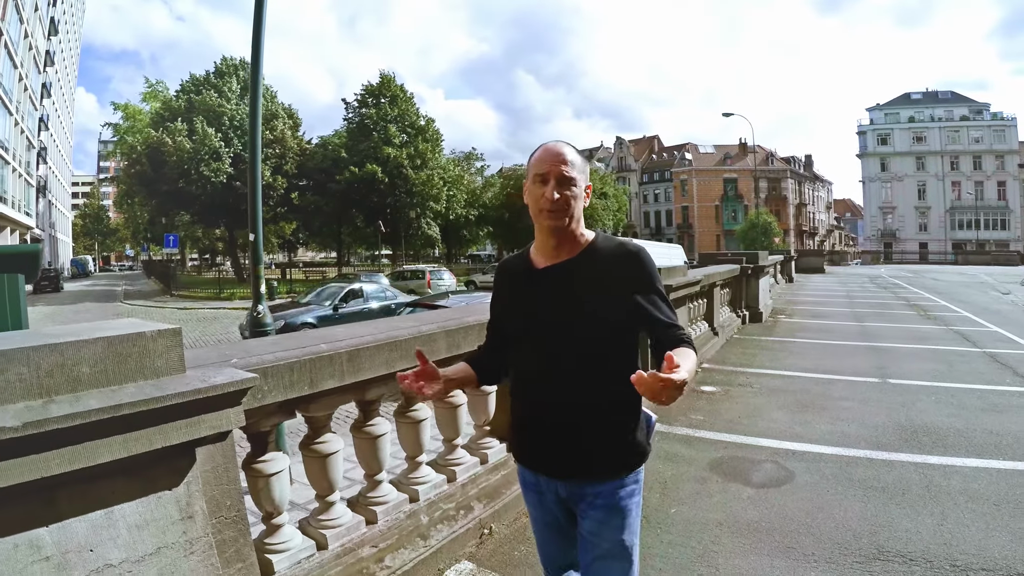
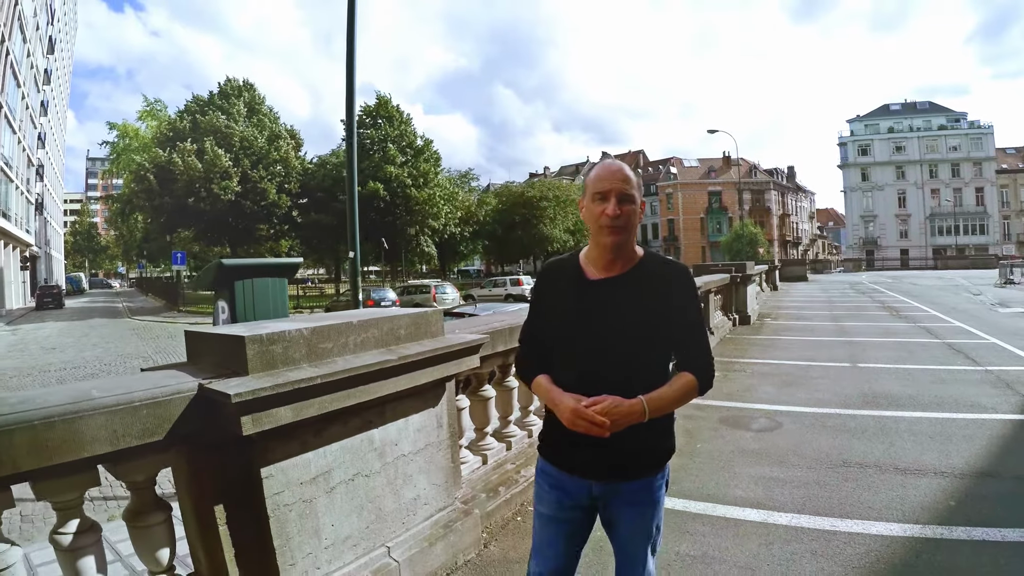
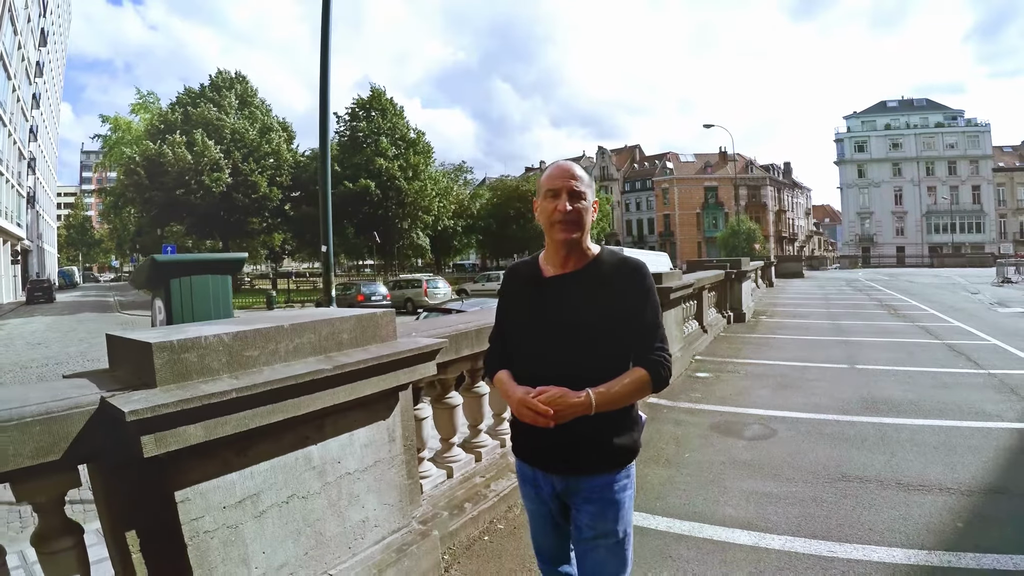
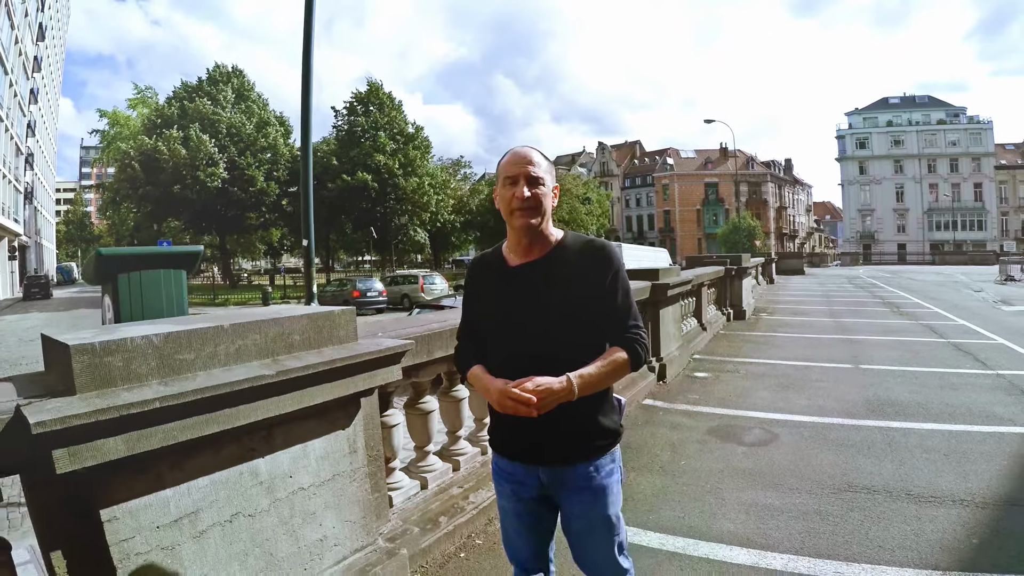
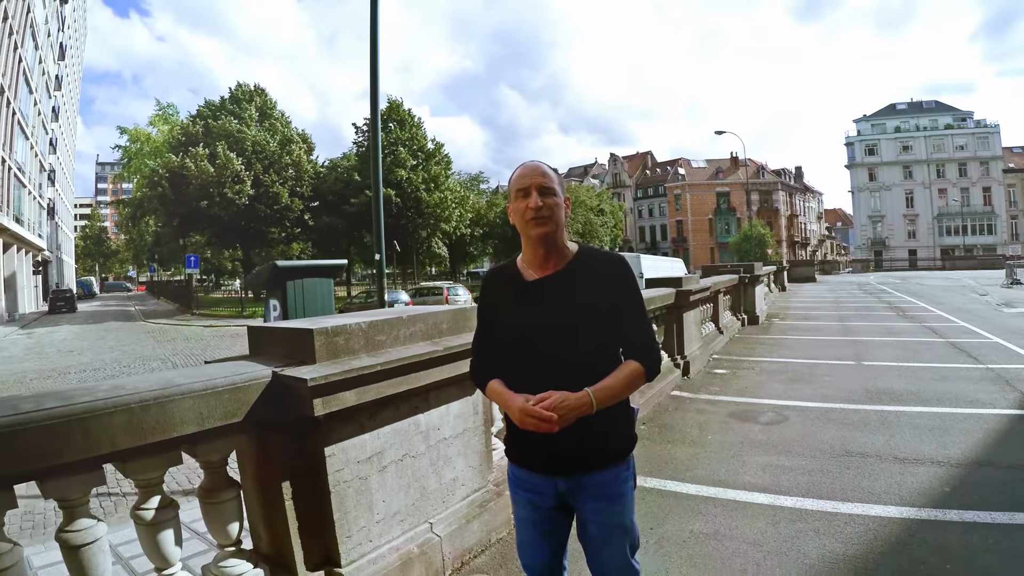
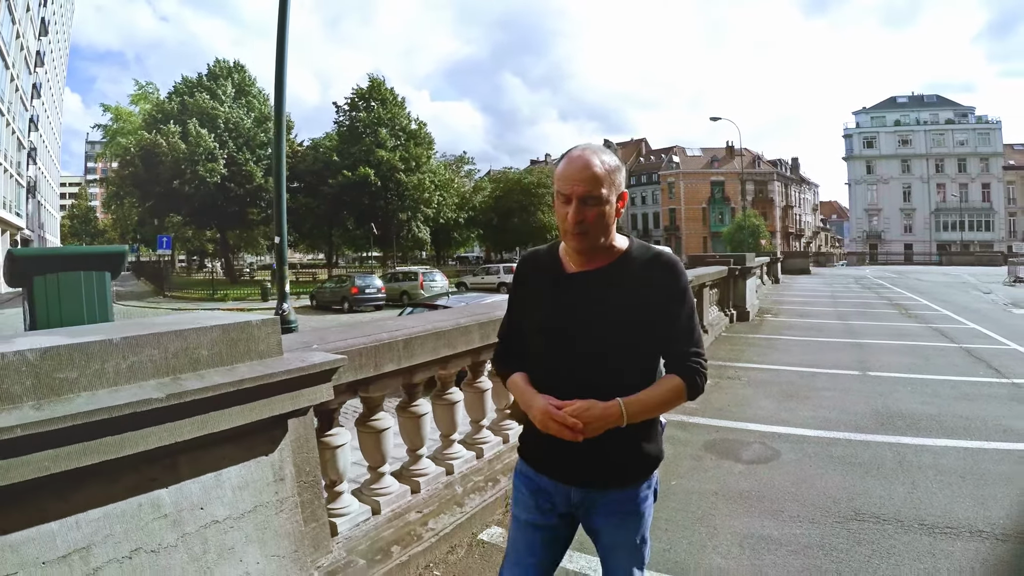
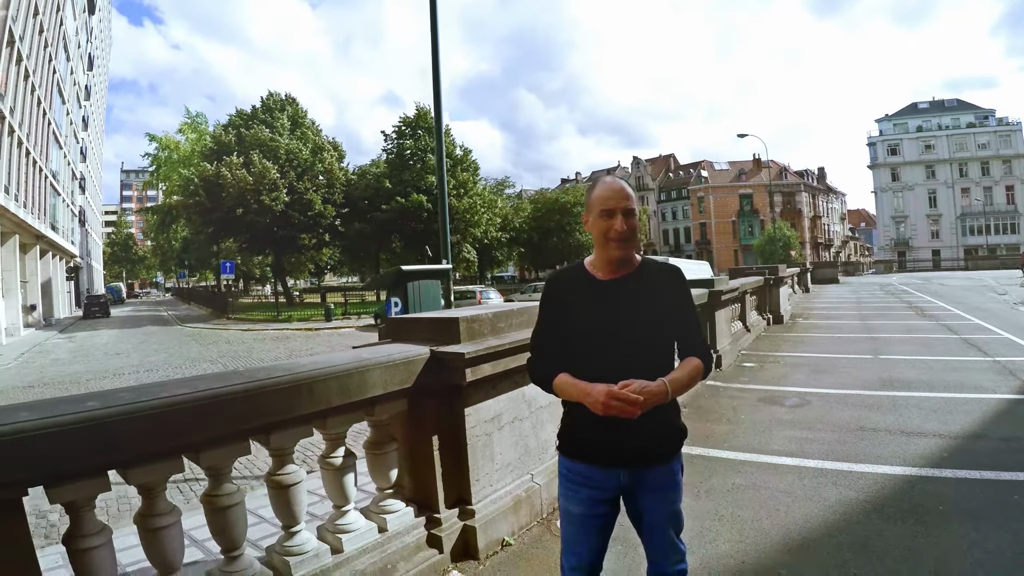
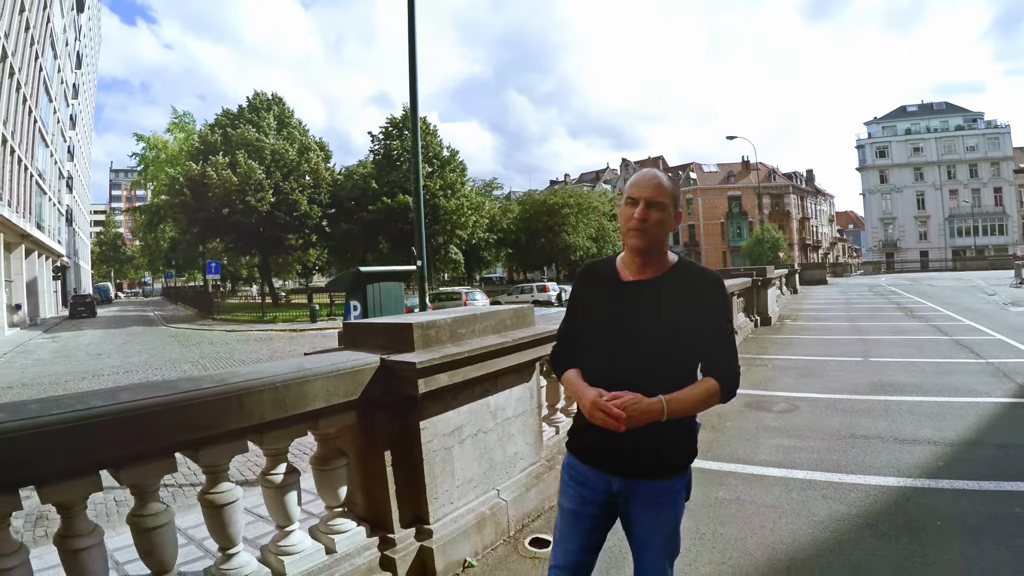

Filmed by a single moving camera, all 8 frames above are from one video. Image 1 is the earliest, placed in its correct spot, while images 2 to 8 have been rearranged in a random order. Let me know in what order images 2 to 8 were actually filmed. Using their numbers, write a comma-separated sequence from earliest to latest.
6, 4, 3, 2, 5, 8, 7
